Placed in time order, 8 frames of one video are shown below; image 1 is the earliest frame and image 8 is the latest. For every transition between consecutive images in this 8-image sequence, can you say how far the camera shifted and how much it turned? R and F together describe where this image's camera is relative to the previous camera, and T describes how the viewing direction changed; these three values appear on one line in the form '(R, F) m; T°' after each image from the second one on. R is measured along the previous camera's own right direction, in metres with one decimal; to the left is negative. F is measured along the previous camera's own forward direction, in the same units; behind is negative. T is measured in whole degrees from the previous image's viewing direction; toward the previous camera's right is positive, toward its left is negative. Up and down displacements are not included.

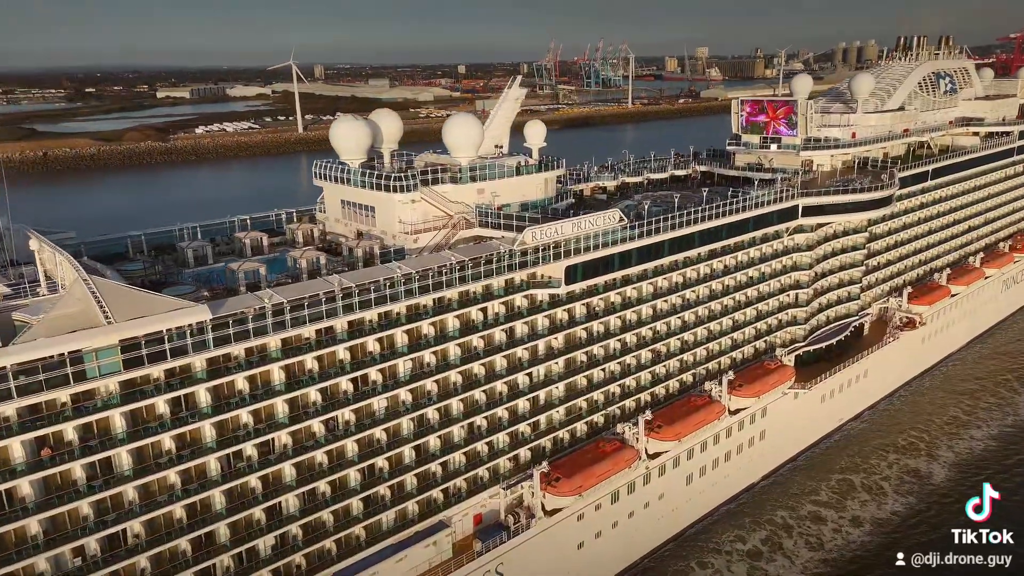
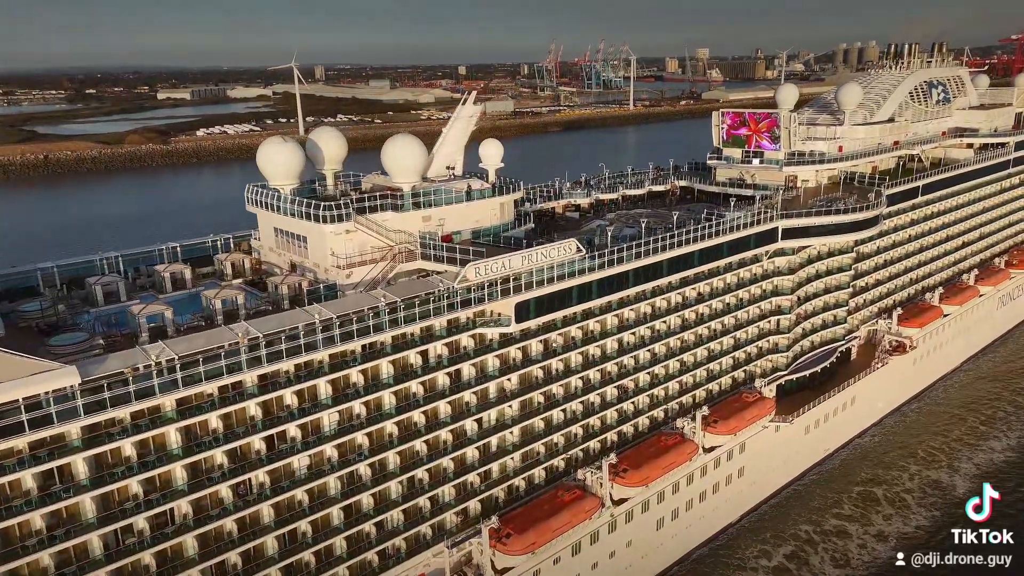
(+1.8, +2.2) m; 0°
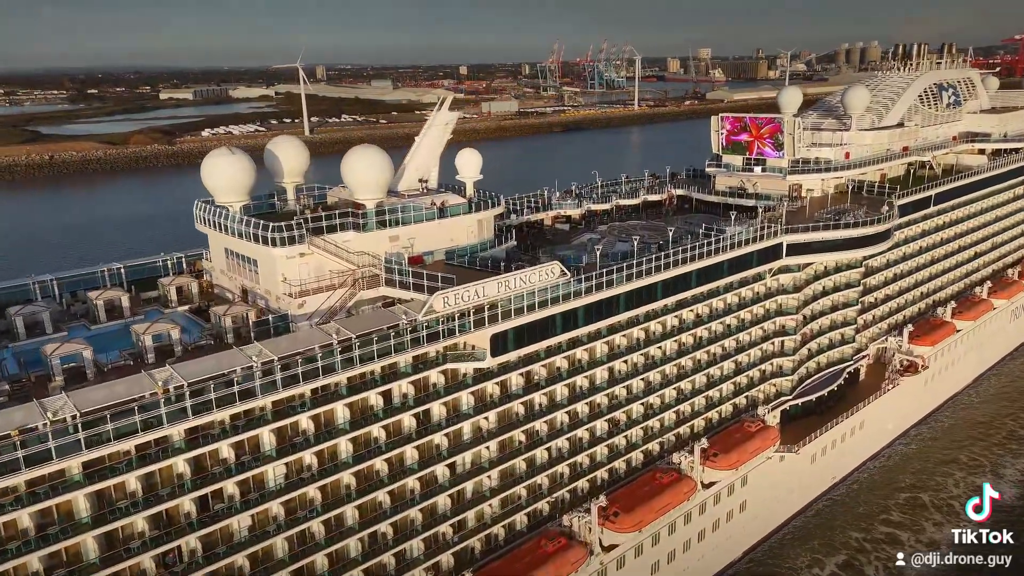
(+0.7, +2.5) m; 0°
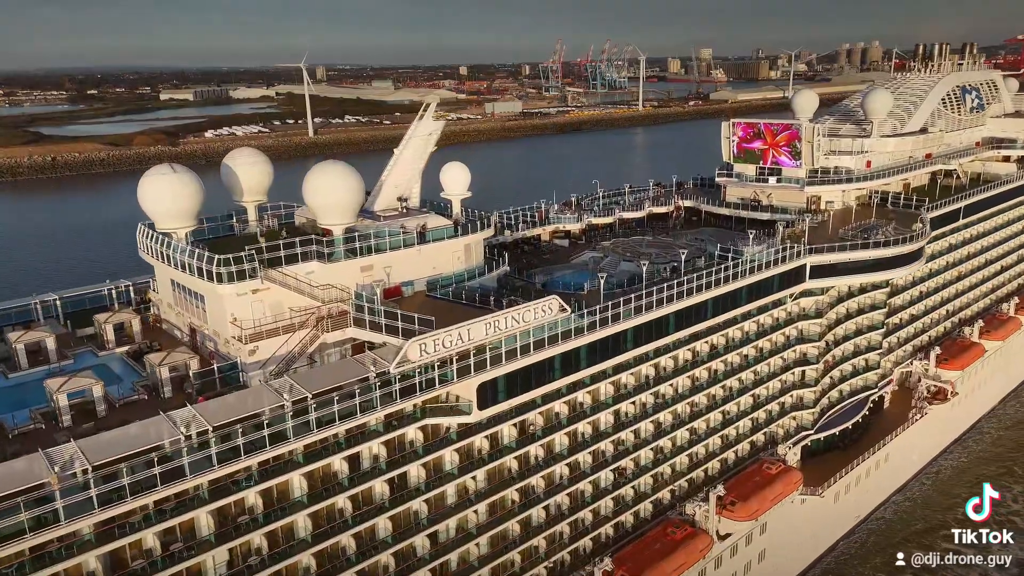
(+0.2, +3.0) m; 0°
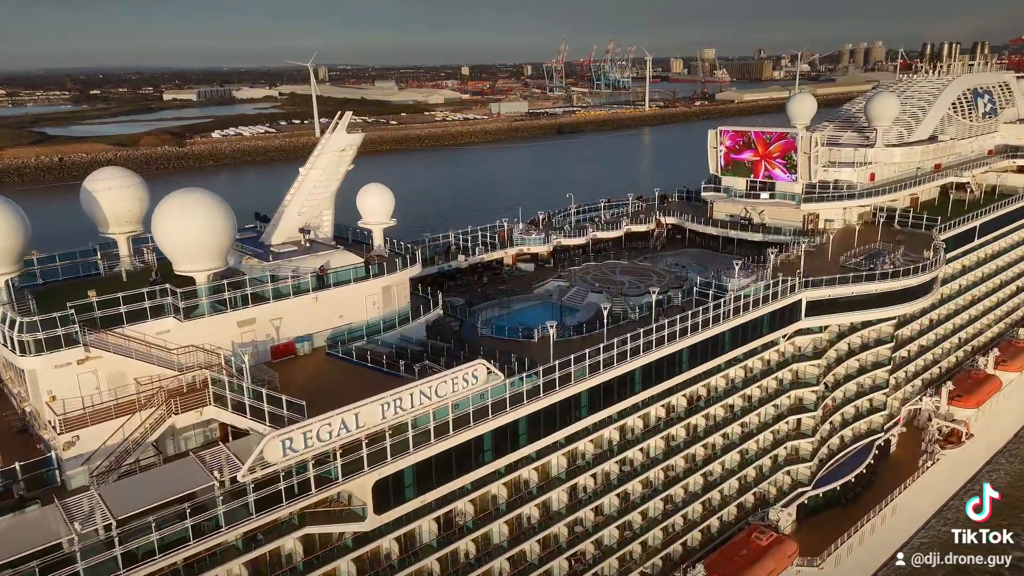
(+1.7, +4.0) m; 0°
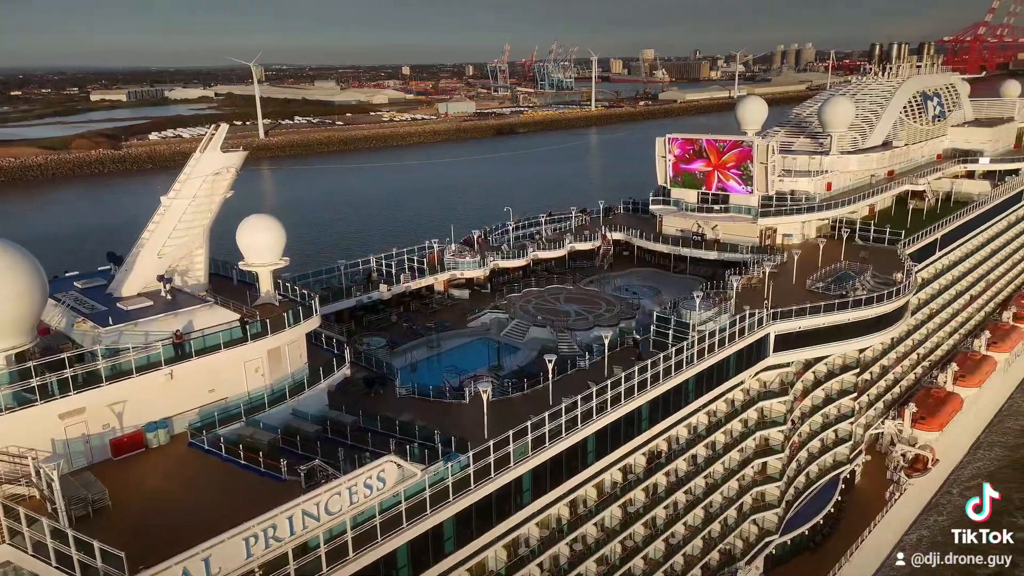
(+0.4, +3.3) m; +5°
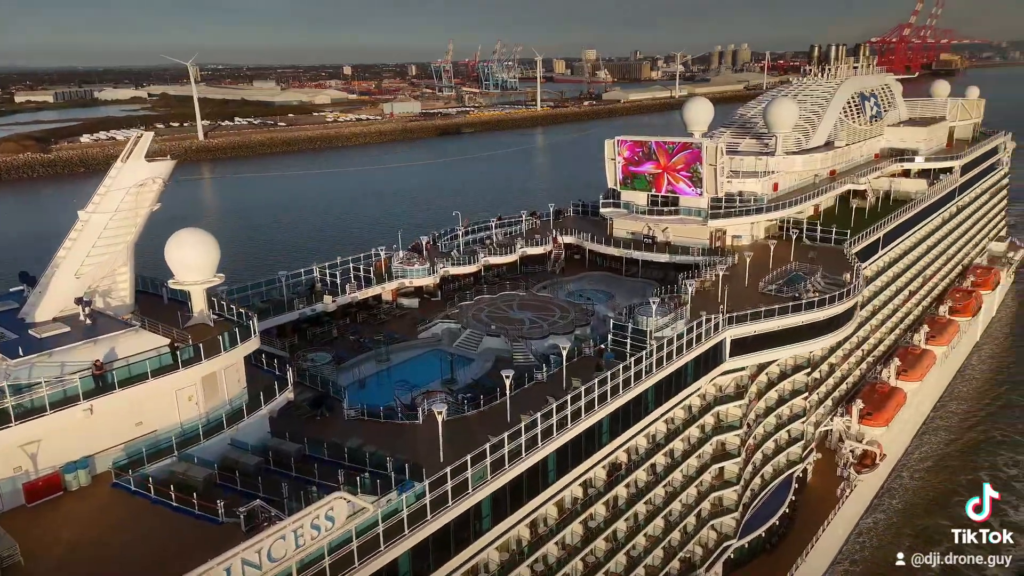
(-0.1, +0.7) m; +4°
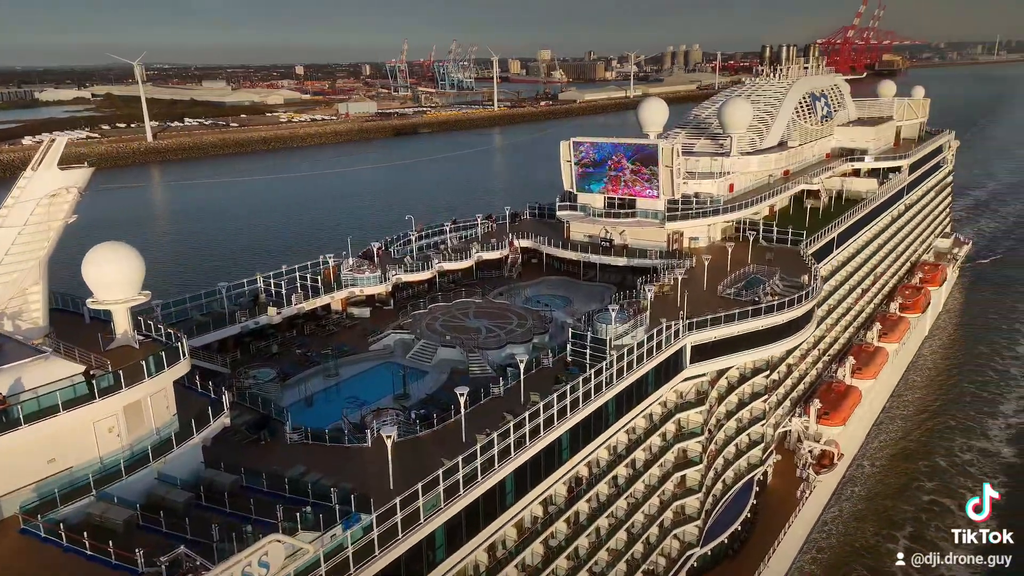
(+0.1, +0.8) m; +3°
